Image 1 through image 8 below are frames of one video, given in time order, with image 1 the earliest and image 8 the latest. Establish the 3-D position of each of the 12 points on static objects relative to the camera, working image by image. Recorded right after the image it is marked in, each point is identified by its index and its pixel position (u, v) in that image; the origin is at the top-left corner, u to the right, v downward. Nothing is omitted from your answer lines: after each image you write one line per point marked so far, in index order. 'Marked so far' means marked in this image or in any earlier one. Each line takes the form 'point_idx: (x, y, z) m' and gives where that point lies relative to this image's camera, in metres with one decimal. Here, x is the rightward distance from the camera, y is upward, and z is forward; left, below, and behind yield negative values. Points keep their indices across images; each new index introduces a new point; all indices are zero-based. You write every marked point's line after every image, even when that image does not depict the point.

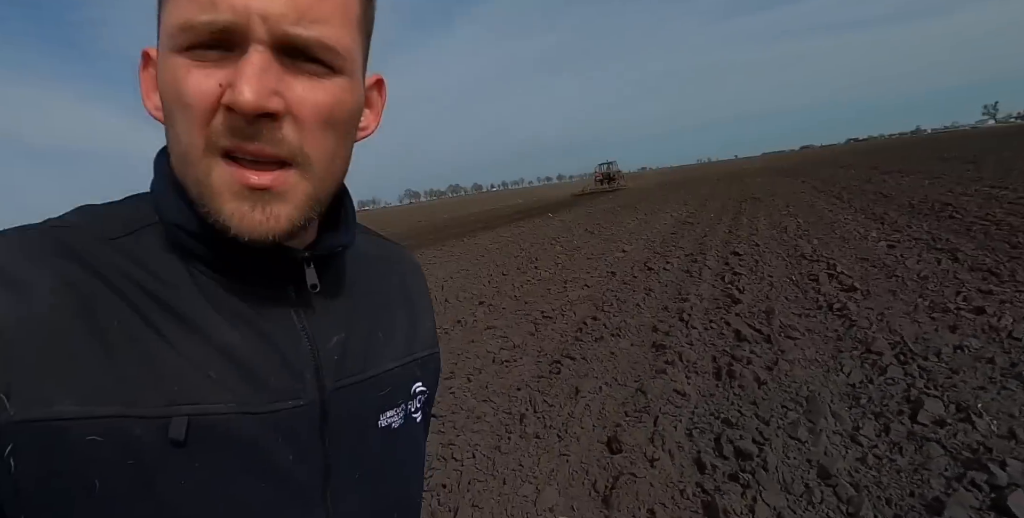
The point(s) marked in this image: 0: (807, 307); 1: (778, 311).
0: (+3.8, -0.6, +6.4) m
1: (+3.3, -0.6, +6.2) m
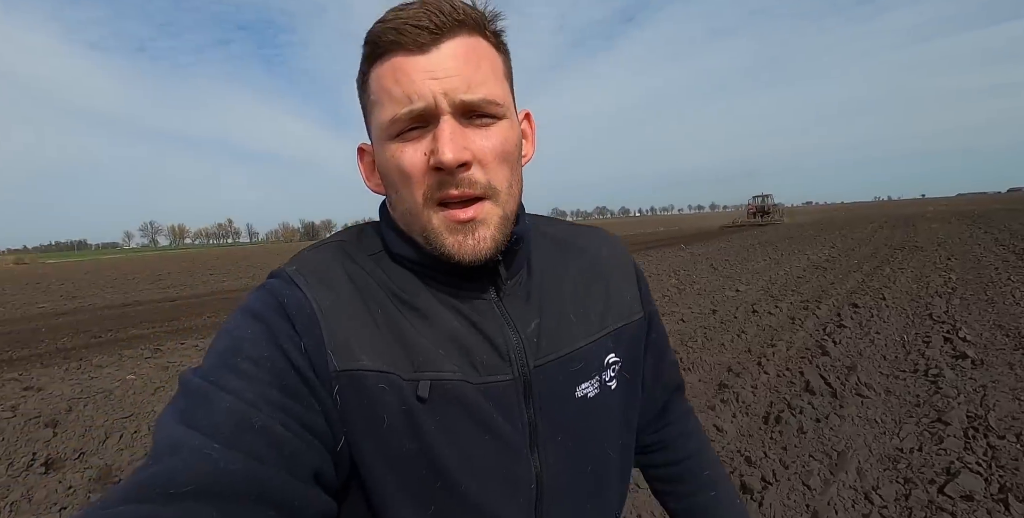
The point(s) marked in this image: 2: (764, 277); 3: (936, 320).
0: (+4.7, -1.3, +6.1) m
1: (+4.2, -1.3, +5.9) m
2: (+6.9, -0.6, +13.8) m
3: (+7.1, -1.0, +8.4) m
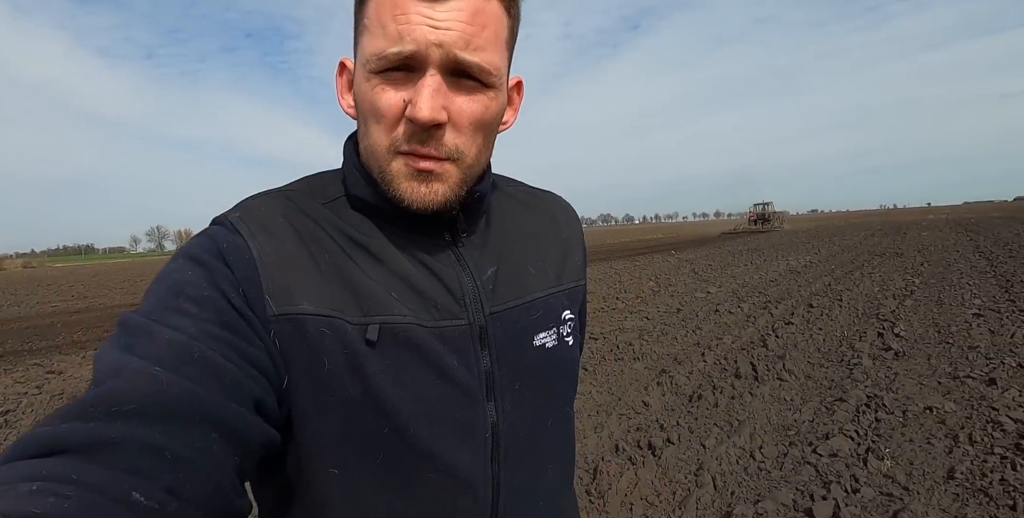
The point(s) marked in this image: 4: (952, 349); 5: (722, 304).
0: (+4.3, -1.3, +6.7) m
1: (+3.7, -1.3, +6.6) m
2: (+6.6, -0.7, +14.4) m
3: (+6.7, -1.1, +9.1) m
4: (+6.4, -1.3, +7.3) m
5: (+4.6, -1.0, +10.8) m
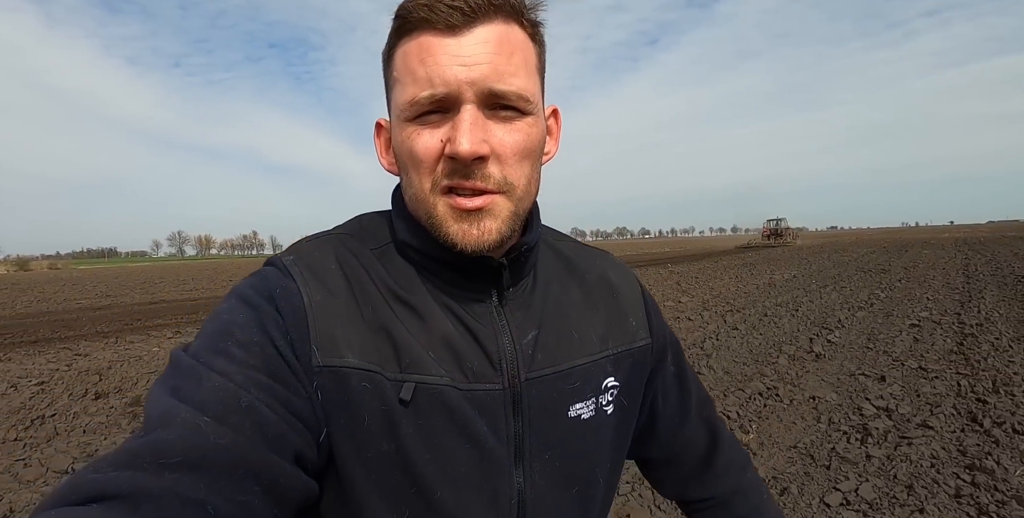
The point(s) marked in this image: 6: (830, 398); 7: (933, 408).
0: (+3.6, -1.5, +7.6) m
1: (+3.1, -1.5, +7.5) m
2: (+6.2, -1.1, +15.2) m
3: (+6.1, -1.4, +9.8) m
4: (+5.8, -1.5, +8.1) m
5: (+4.1, -1.2, +11.7) m
6: (+3.7, -1.6, +5.9) m
7: (+4.8, -1.7, +5.8) m
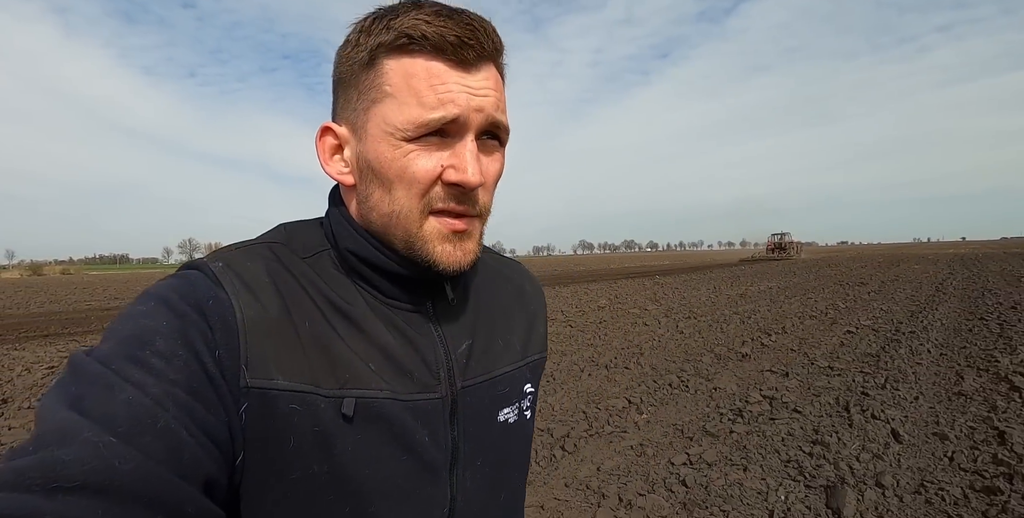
0: (+2.8, -1.7, +8.4) m
1: (+2.3, -1.6, +8.3) m
2: (+5.5, -1.4, +16.0) m
3: (+5.4, -1.6, +10.7) m
4: (+5.0, -1.7, +8.9) m
5: (+3.3, -1.5, +12.5) m
6: (+2.9, -1.8, +6.8) m
7: (+4.0, -1.8, +6.7) m
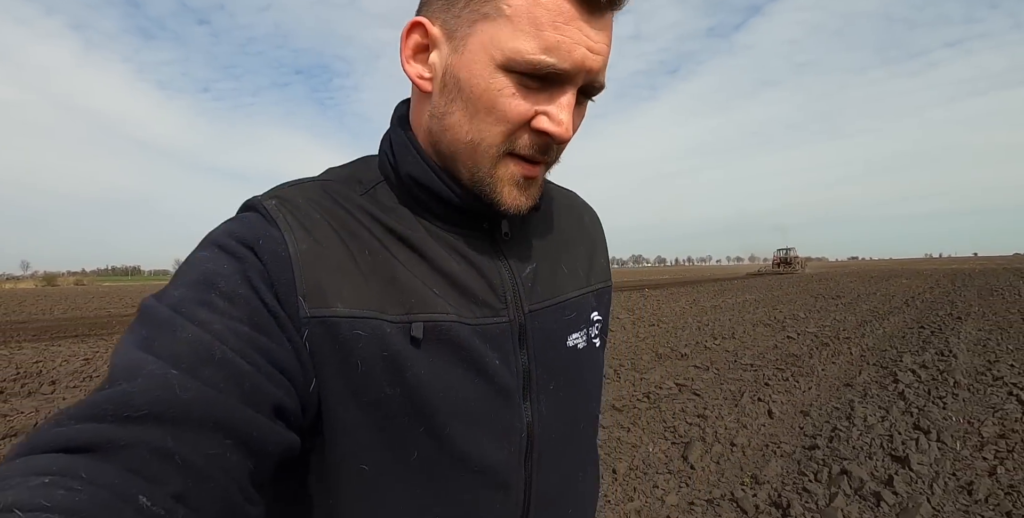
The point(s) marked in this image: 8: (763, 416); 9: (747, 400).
0: (+2.2, -1.9, +9.7) m
1: (+1.6, -1.8, +9.6) m
2: (+4.9, -1.9, +17.3) m
3: (+4.8, -1.9, +11.9) m
4: (+4.4, -1.9, +10.1) m
5: (+2.7, -1.8, +13.8) m
6: (+2.2, -1.9, +8.1) m
7: (+3.3, -2.0, +7.9) m
8: (+3.3, -2.1, +6.5) m
9: (+3.3, -2.0, +7.1) m
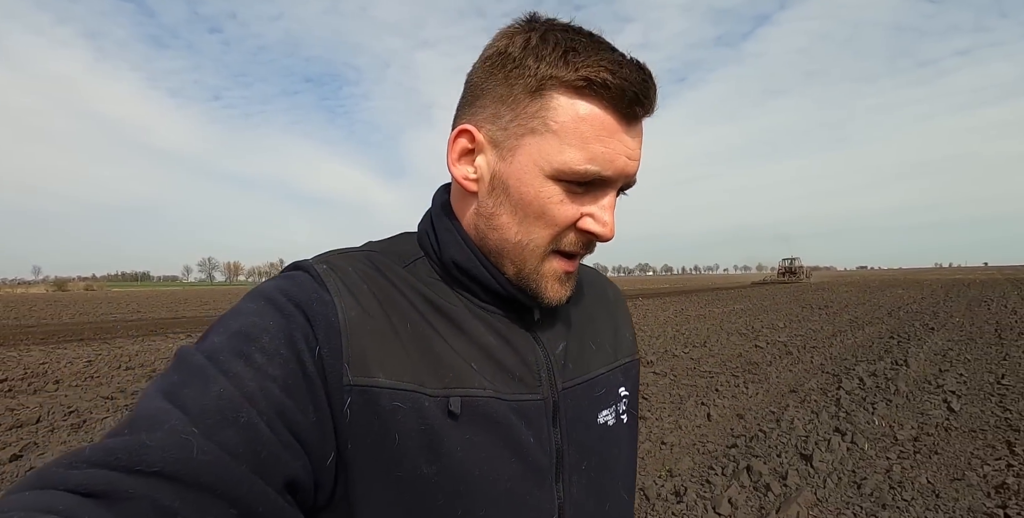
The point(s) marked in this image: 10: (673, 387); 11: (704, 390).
0: (+1.6, -2.1, +10.3) m
1: (+1.1, -2.1, +10.2) m
2: (+4.5, -2.2, +17.8) m
3: (+4.2, -2.2, +12.5) m
4: (+3.8, -2.2, +10.7) m
5: (+2.2, -2.2, +14.4) m
6: (+1.6, -2.2, +8.6) m
7: (+2.7, -2.3, +8.5) m
8: (+2.7, -2.3, +7.1) m
9: (+2.7, -2.3, +7.6) m
10: (+2.8, -2.3, +8.6) m
11: (+3.3, -2.3, +8.5) m
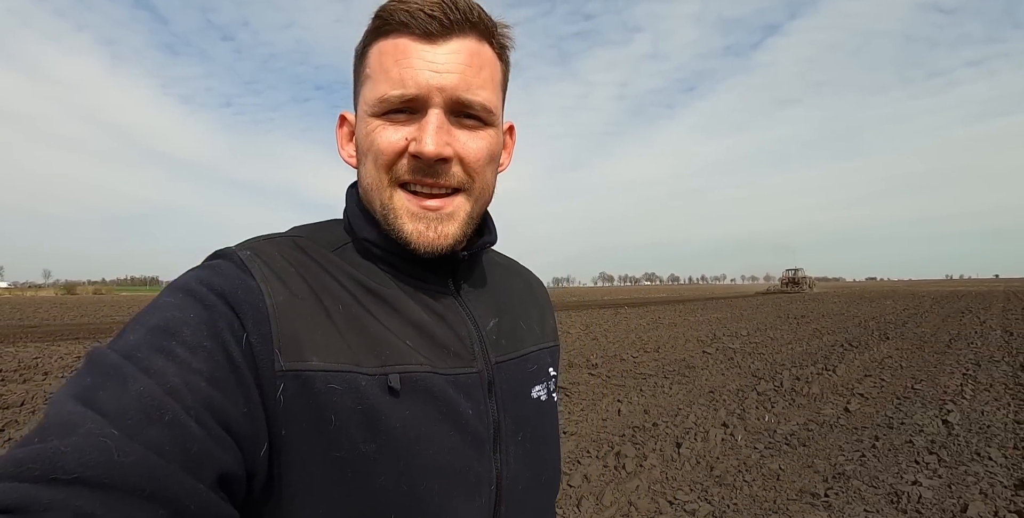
0: (+0.5, -2.4, +11.2) m
1: (0.0, -2.3, +11.1) m
2: (+3.5, -2.6, +18.6) m
3: (+3.2, -2.5, +13.3) m
4: (+2.7, -2.5, +11.5) m
5: (+1.2, -2.4, +15.2) m
6: (+0.5, -2.4, +9.5) m
7: (+1.6, -2.5, +9.3) m
8: (+1.6, -2.5, +7.9) m
9: (+1.6, -2.4, +8.5) m
10: (+1.7, -2.5, +9.5) m
11: (+2.1, -2.5, +9.4) m
